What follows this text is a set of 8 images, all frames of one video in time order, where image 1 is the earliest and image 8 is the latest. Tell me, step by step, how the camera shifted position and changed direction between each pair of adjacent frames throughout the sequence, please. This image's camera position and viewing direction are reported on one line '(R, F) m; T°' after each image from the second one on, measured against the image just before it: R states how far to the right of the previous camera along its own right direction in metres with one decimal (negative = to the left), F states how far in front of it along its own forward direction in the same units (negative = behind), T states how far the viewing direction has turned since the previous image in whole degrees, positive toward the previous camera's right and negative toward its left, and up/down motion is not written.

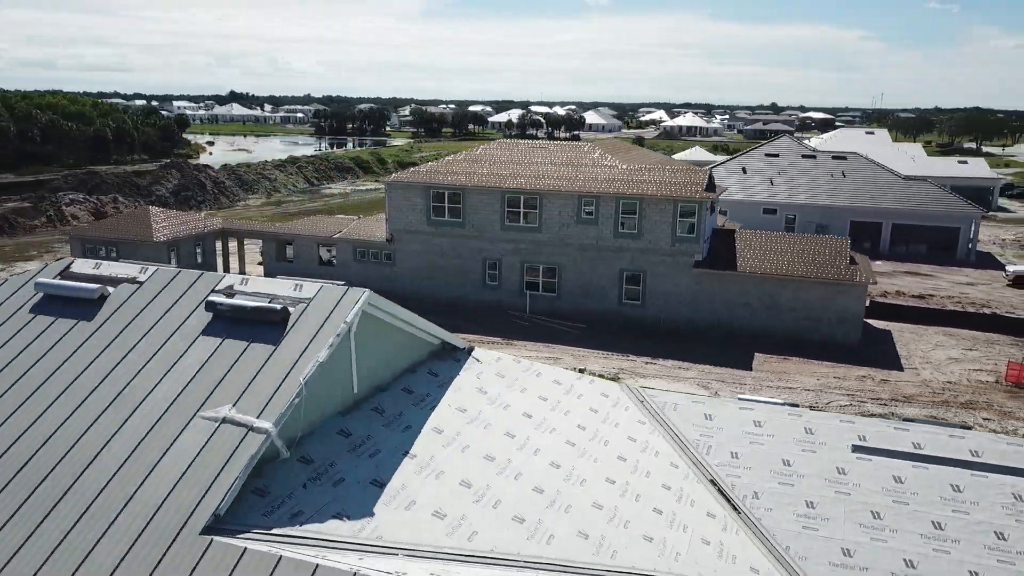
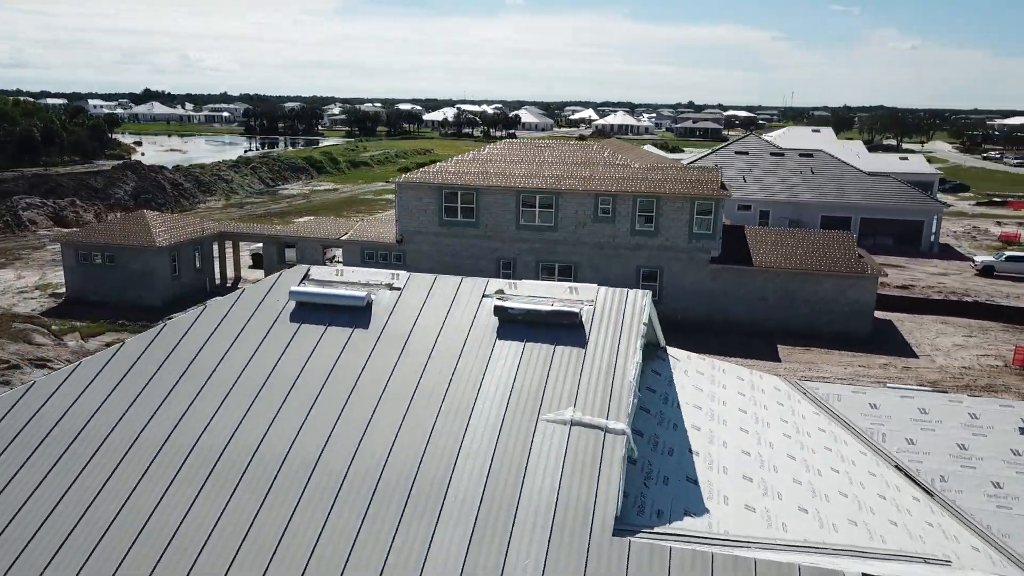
(-3.2, 0.0) m; +5°
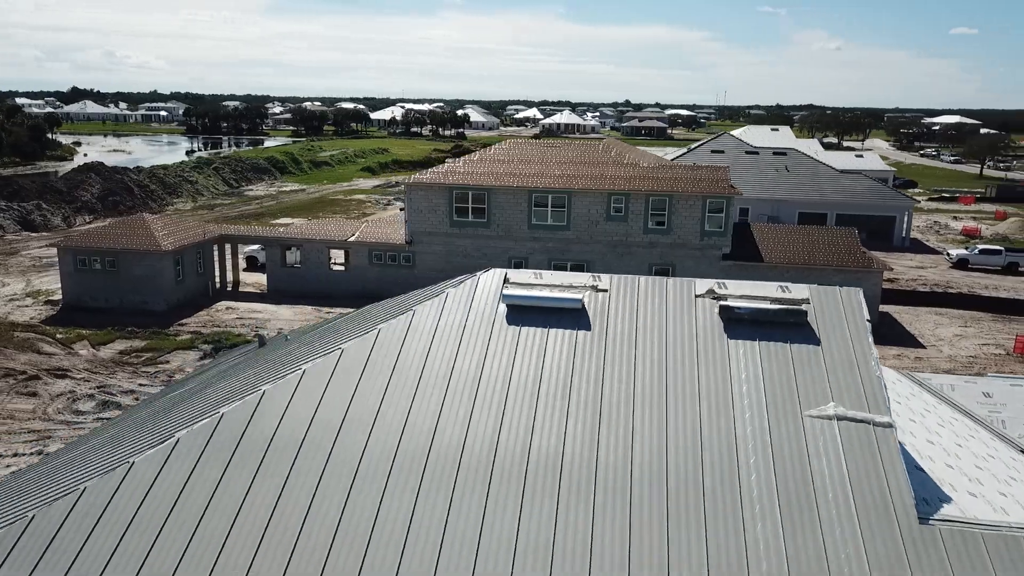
(-2.6, 0.0) m; +4°
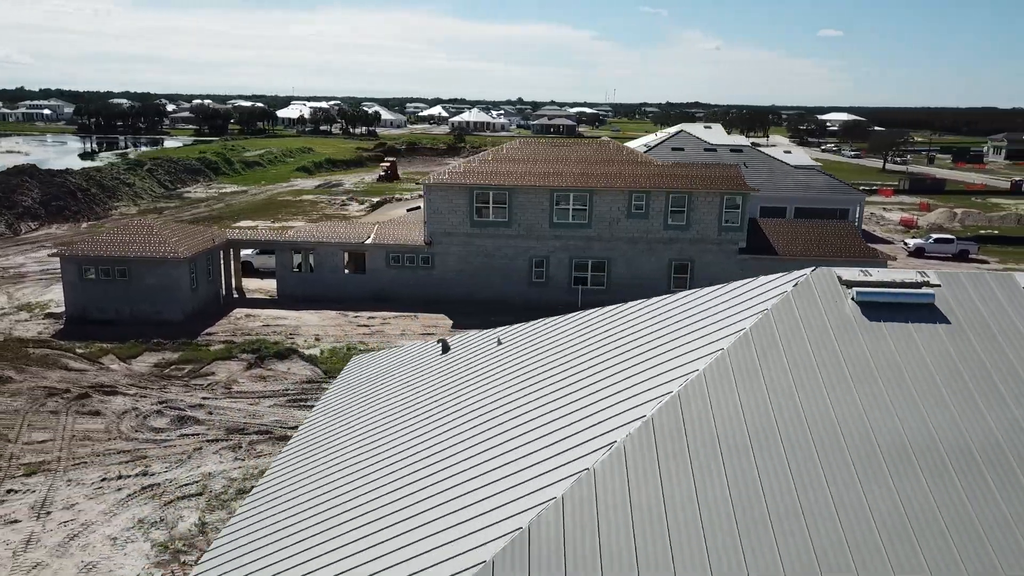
(-4.5, +0.1) m; +7°
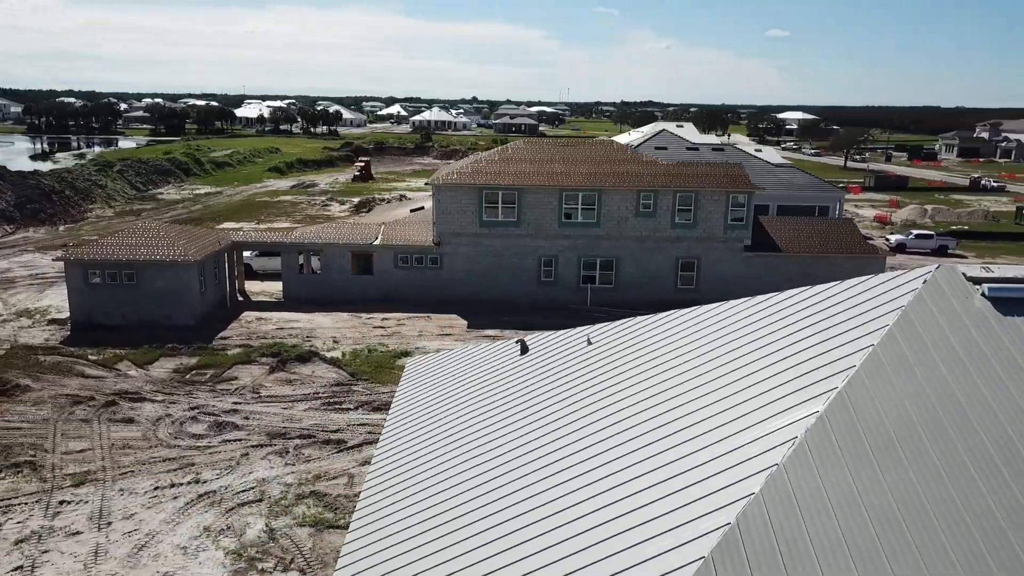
(-2.0, 0.0) m; +3°
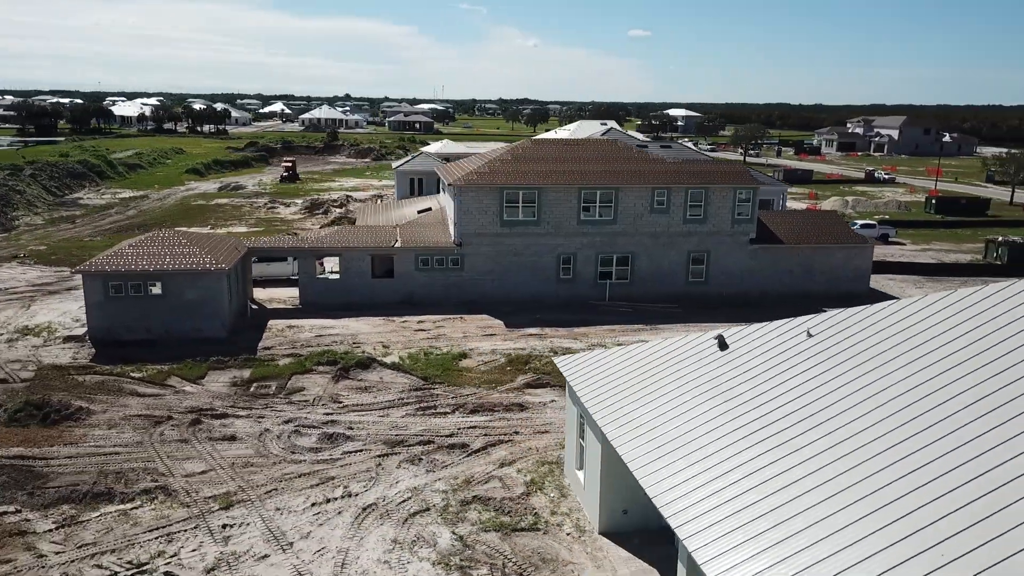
(-5.2, +0.2) m; +8°
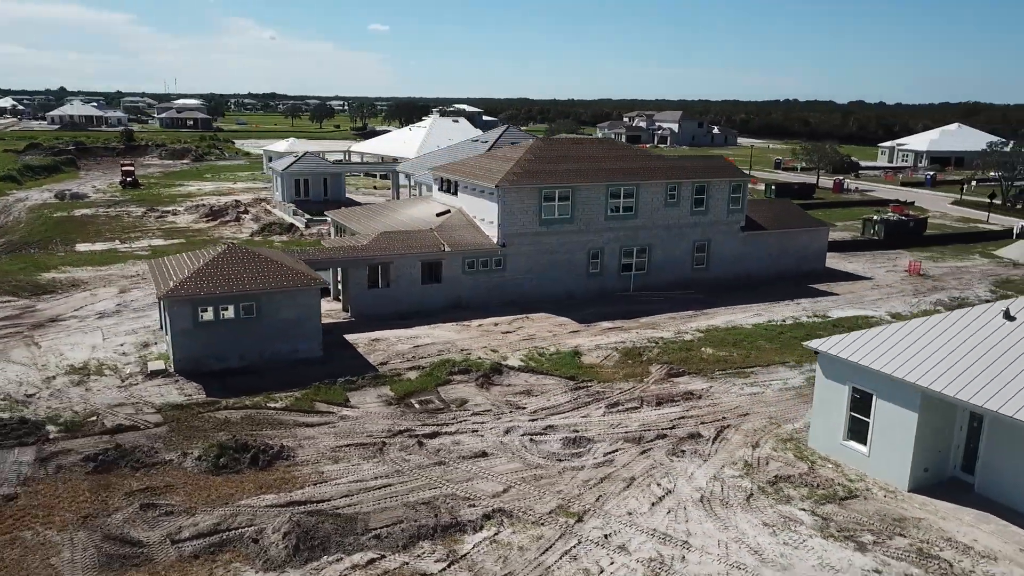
(-10.3, +1.1) m; +17°
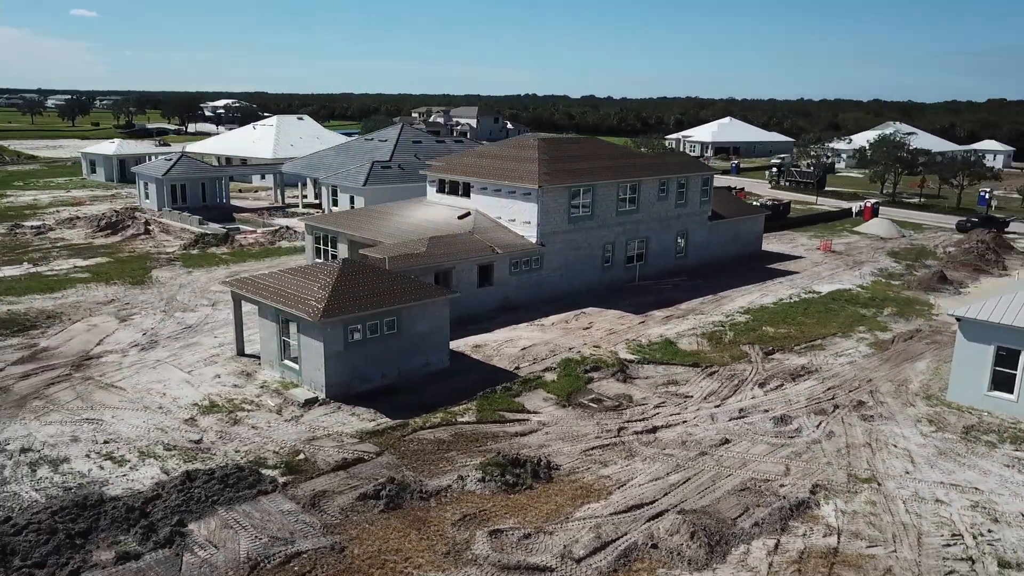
(-10.3, +1.1) m; +17°
